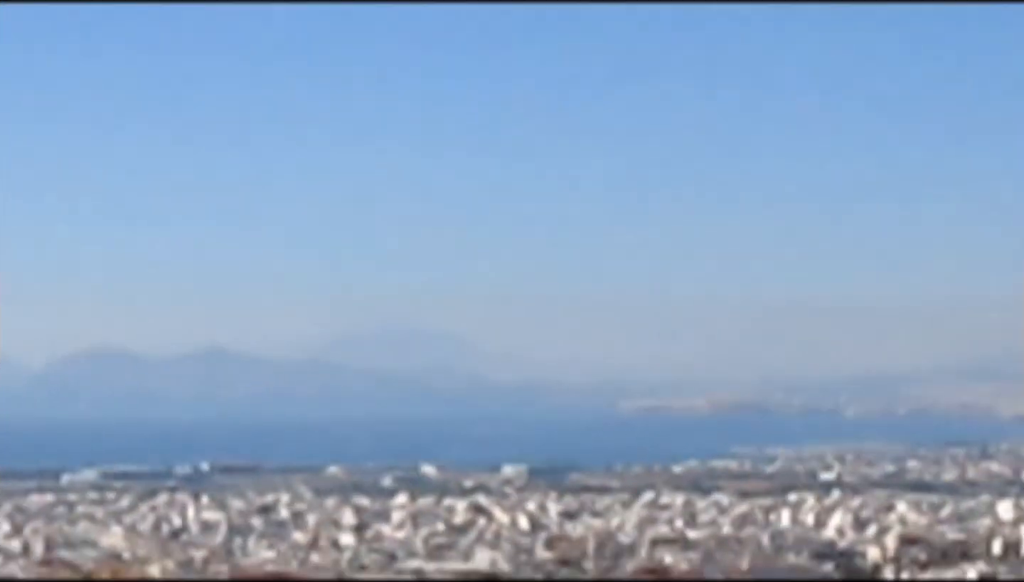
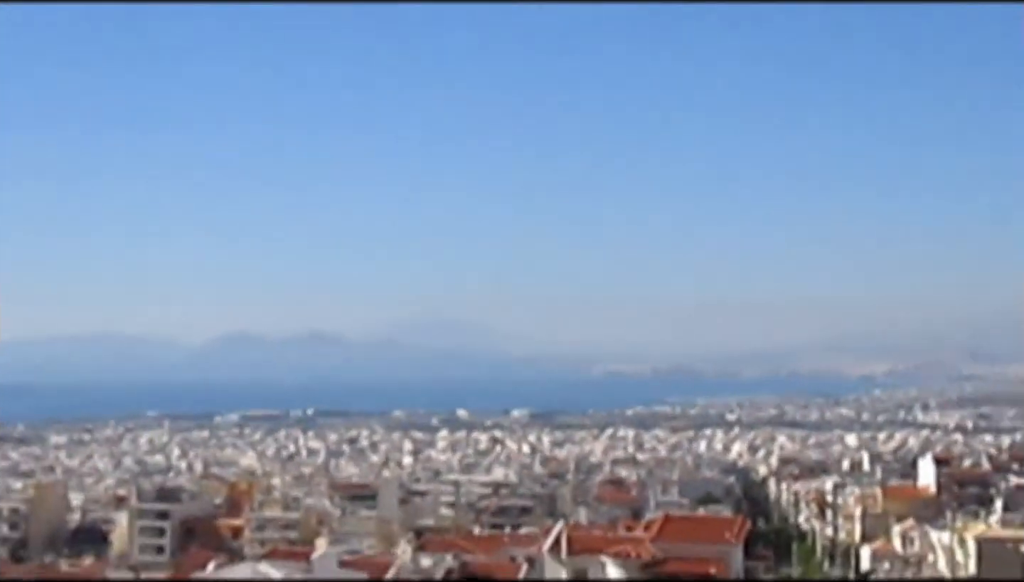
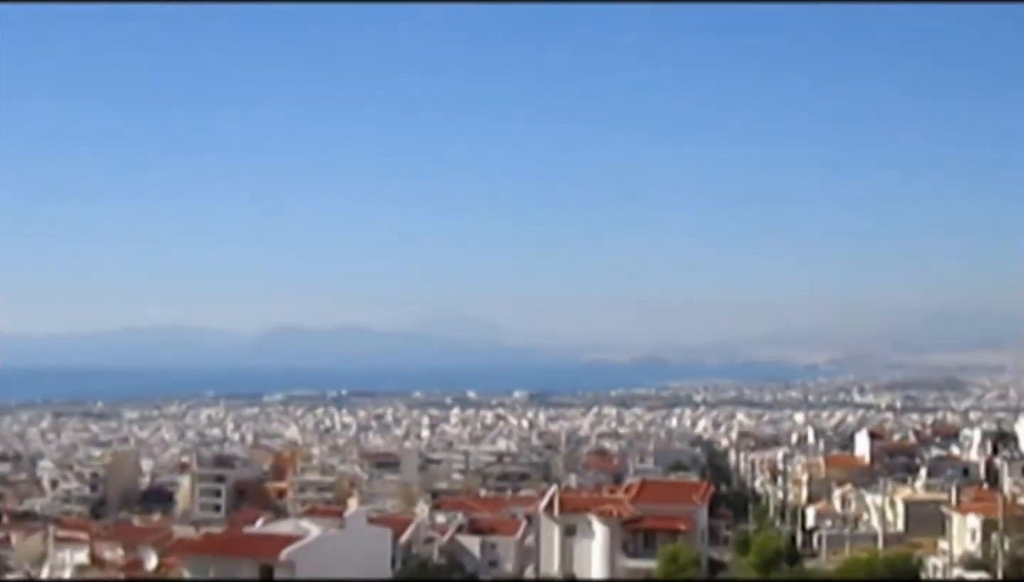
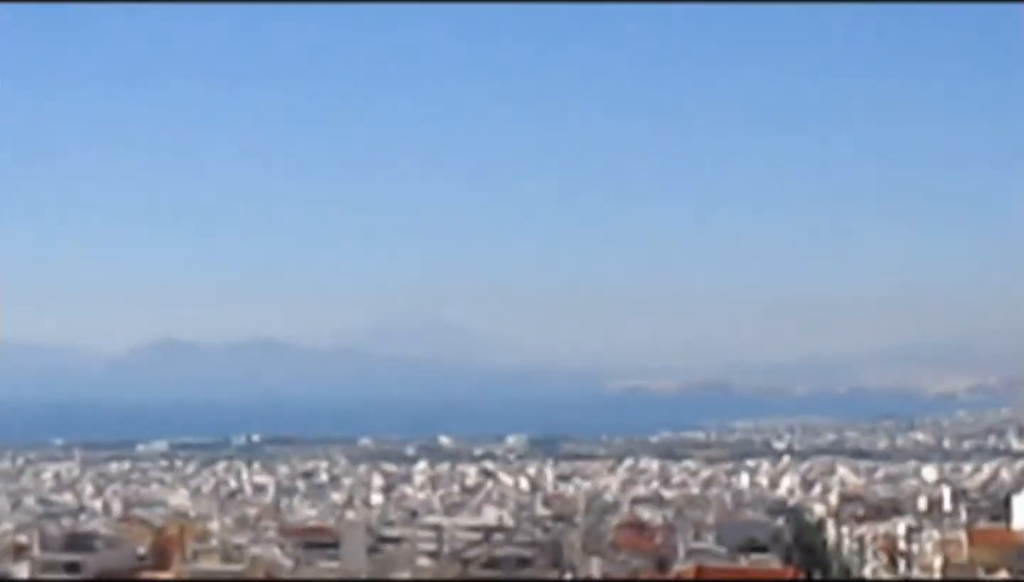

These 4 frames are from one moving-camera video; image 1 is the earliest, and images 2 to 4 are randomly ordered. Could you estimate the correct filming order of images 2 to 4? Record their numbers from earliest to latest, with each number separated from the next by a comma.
4, 2, 3
